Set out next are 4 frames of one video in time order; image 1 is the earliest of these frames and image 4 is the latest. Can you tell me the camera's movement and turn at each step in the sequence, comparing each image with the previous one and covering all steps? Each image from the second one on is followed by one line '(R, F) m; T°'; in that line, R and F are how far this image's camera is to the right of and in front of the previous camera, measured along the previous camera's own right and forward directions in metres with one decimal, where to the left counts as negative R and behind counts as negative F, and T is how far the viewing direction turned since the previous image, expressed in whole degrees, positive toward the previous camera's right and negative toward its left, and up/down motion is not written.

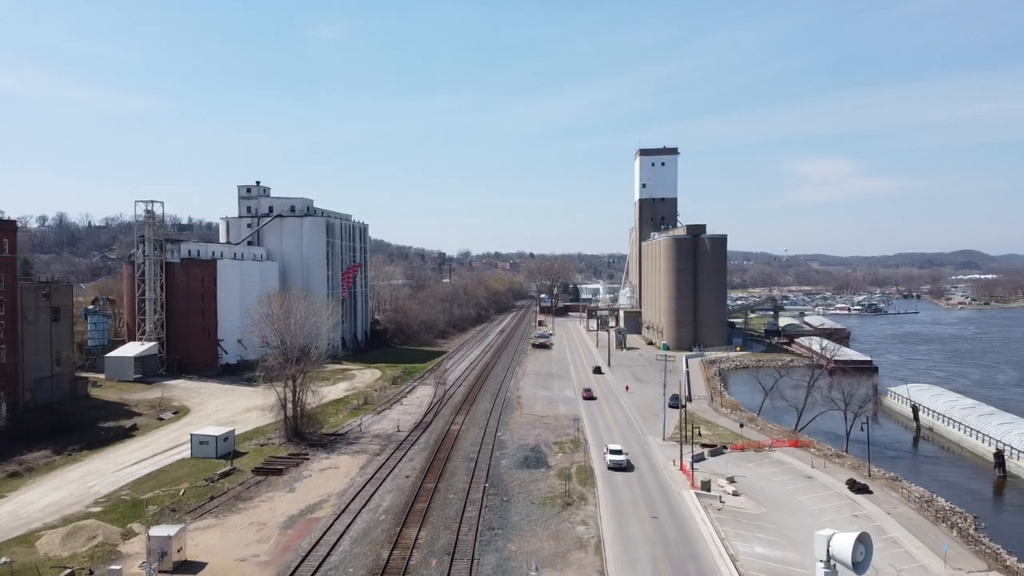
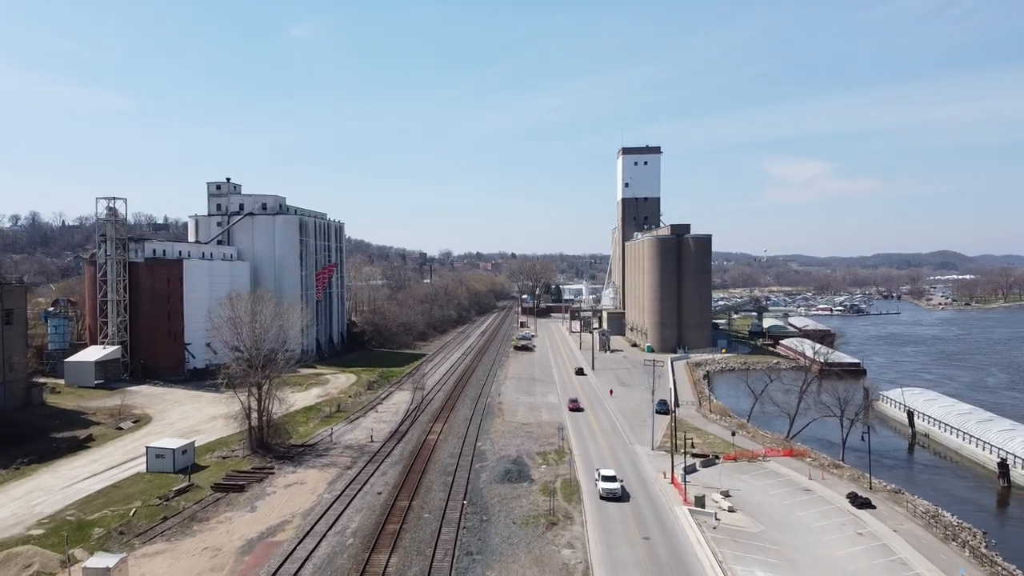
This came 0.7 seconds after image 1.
(+0.1, +1.7) m; +2°
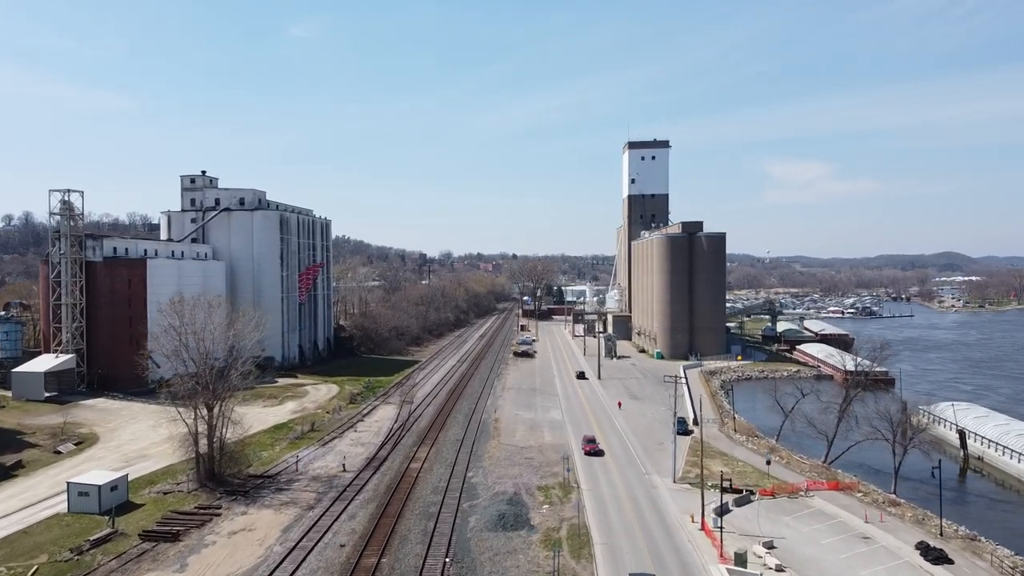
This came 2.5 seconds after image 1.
(+0.2, +4.6) m; 0°
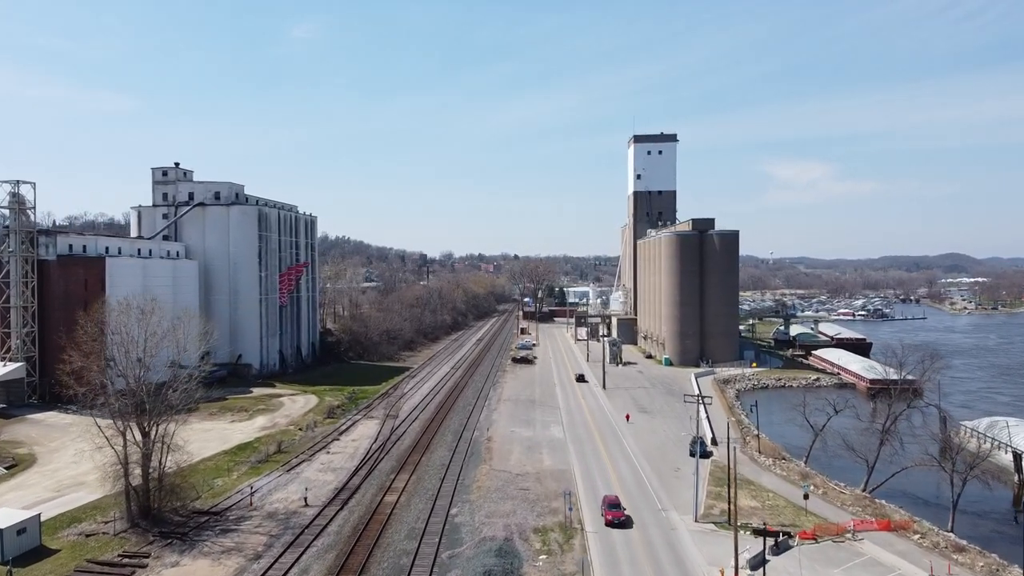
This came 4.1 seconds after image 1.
(+0.3, +4.1) m; 0°
